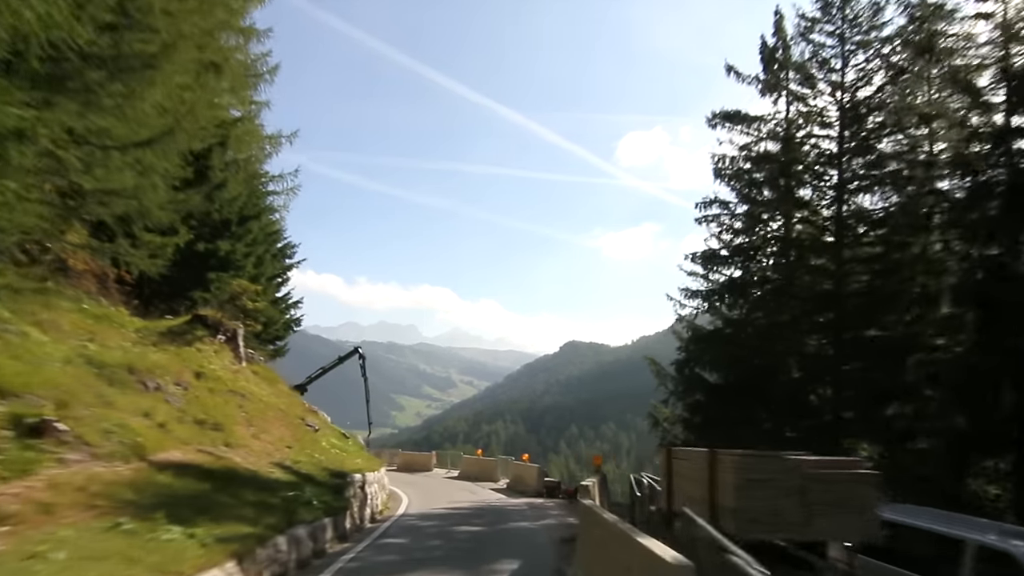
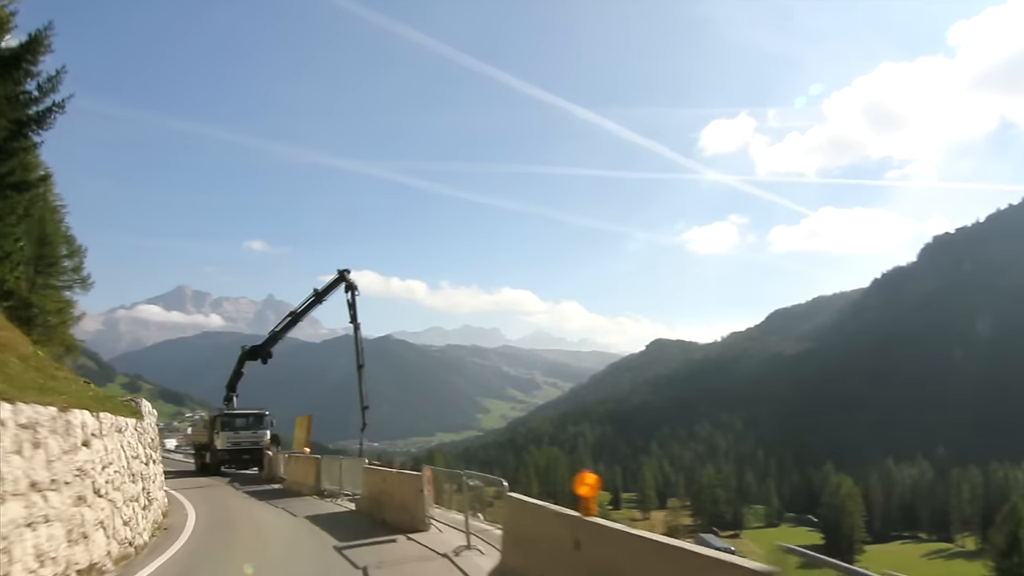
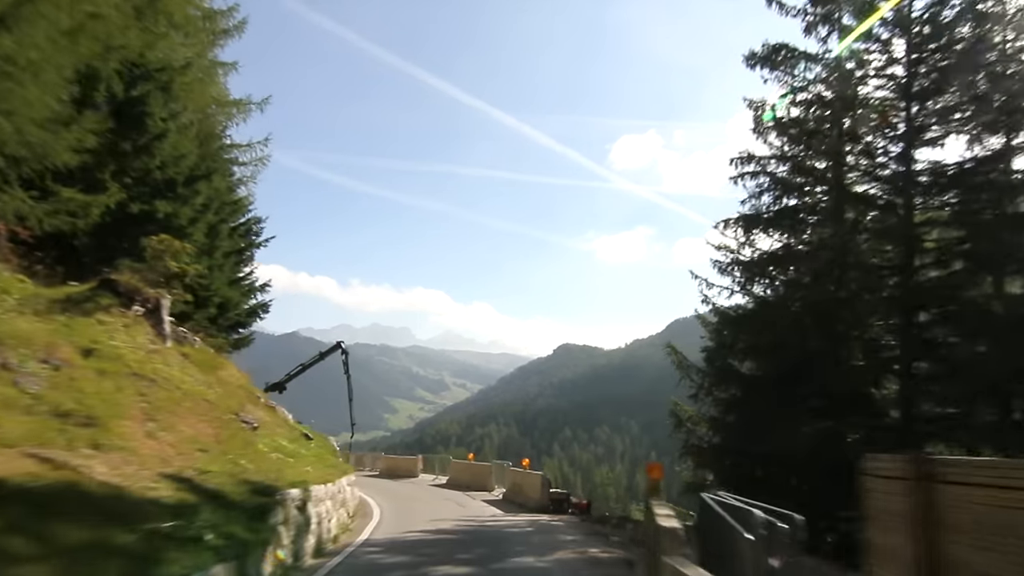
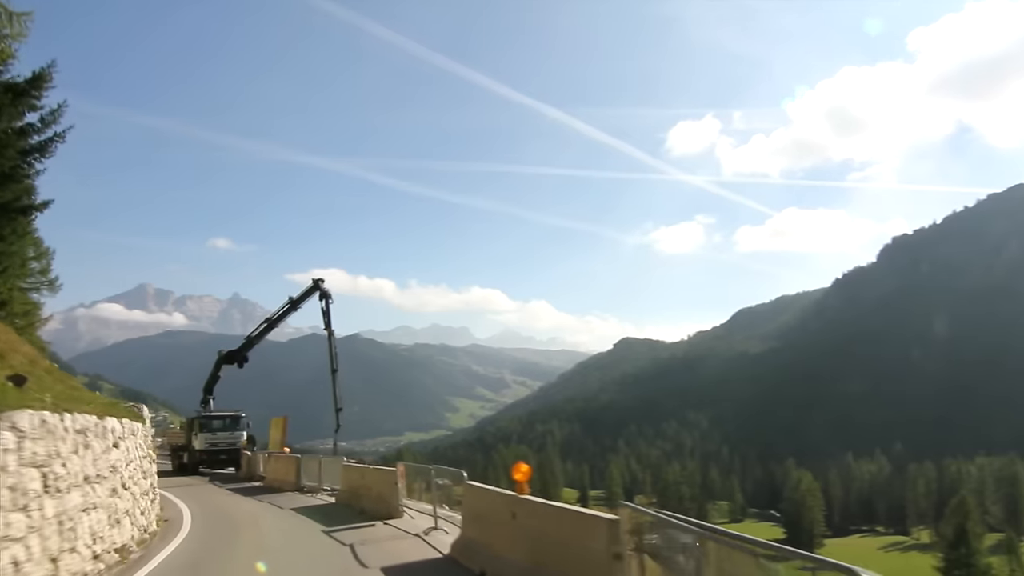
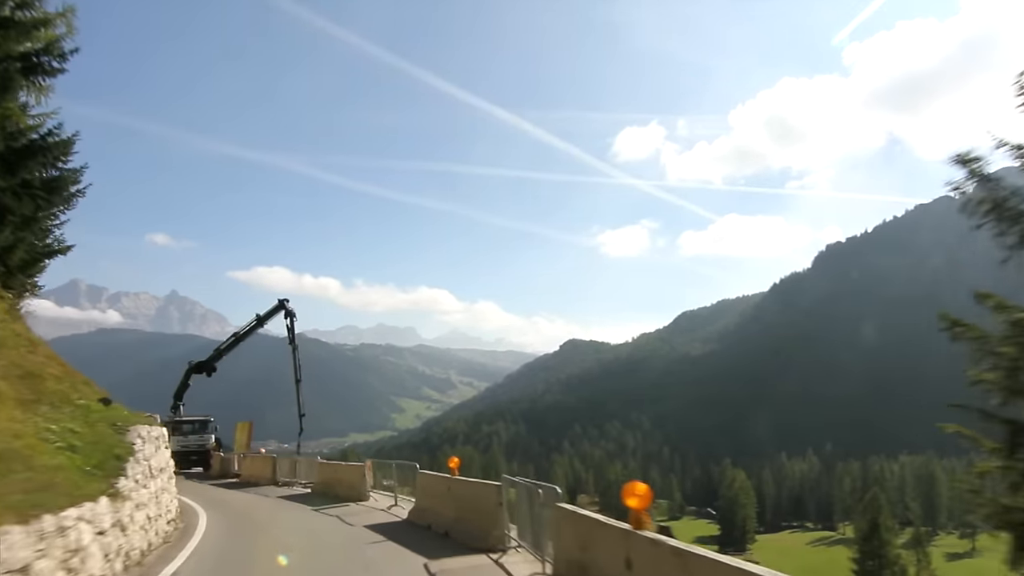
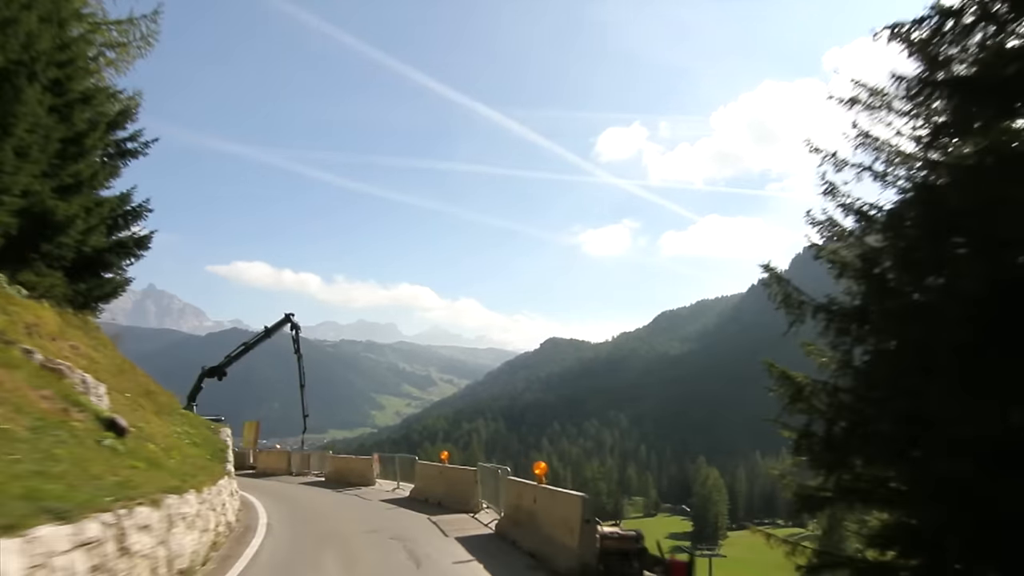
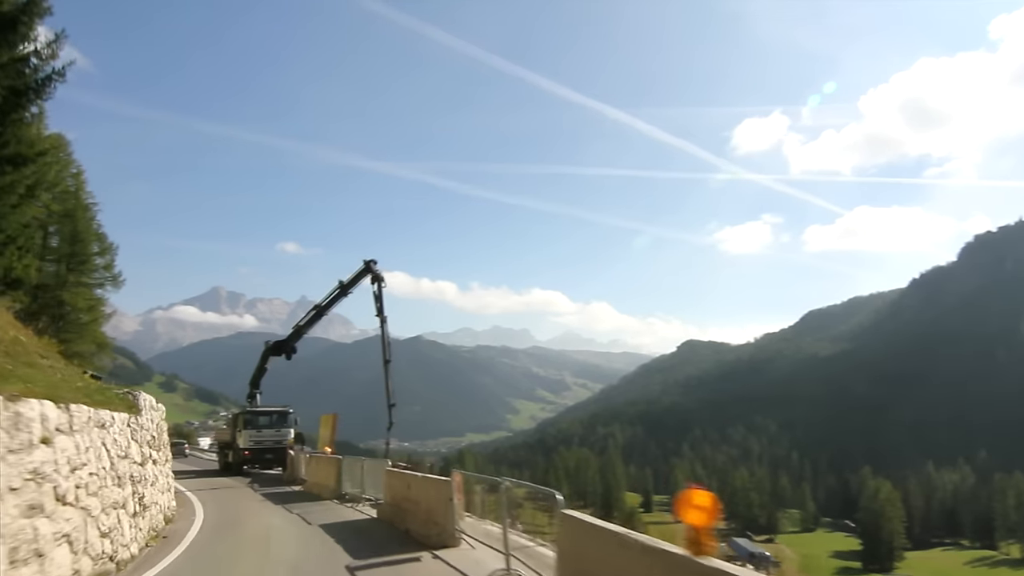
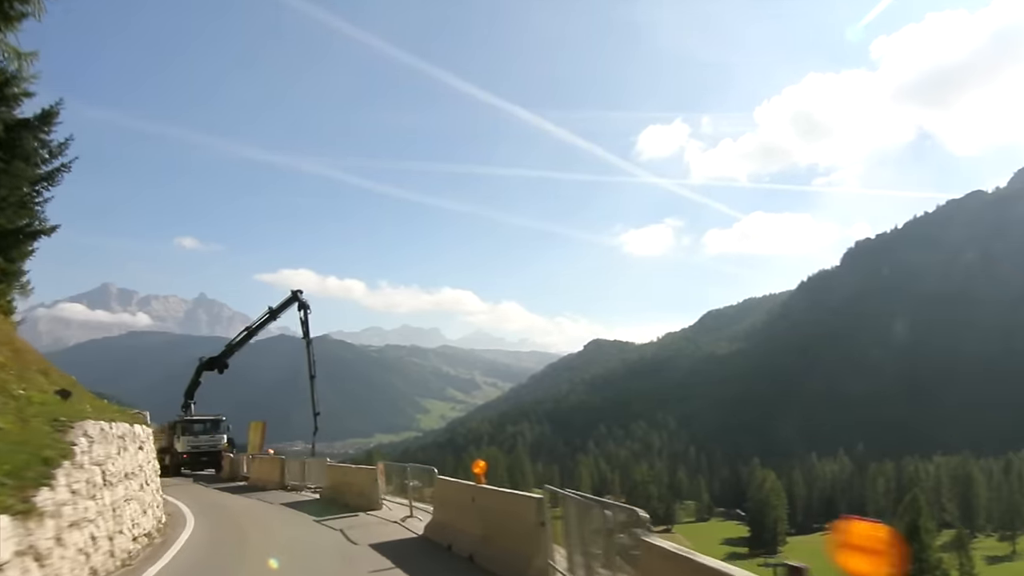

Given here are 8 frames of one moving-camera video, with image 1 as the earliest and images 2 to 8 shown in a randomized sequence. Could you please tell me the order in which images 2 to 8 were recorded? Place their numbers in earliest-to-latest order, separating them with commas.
3, 6, 5, 8, 4, 2, 7
